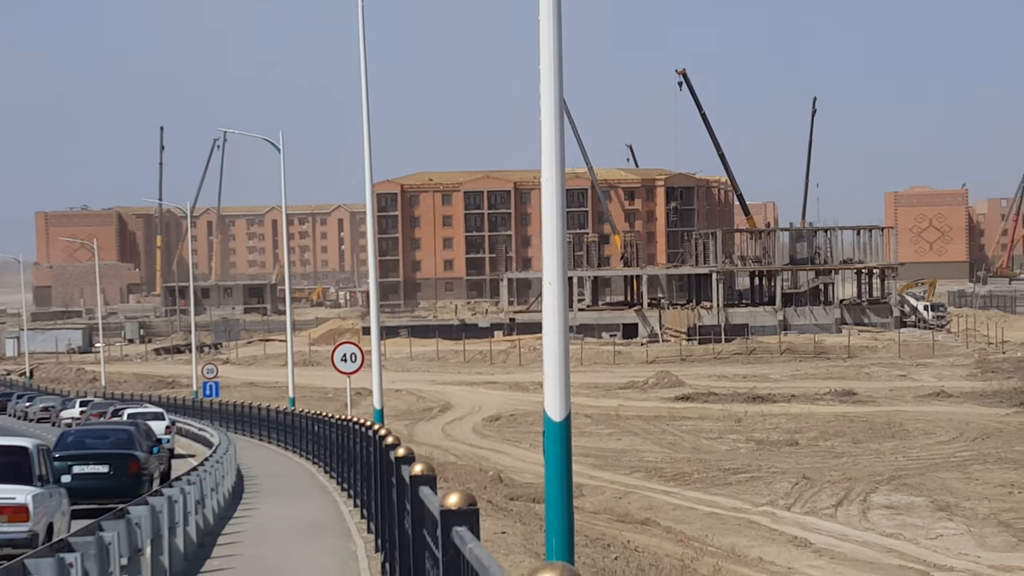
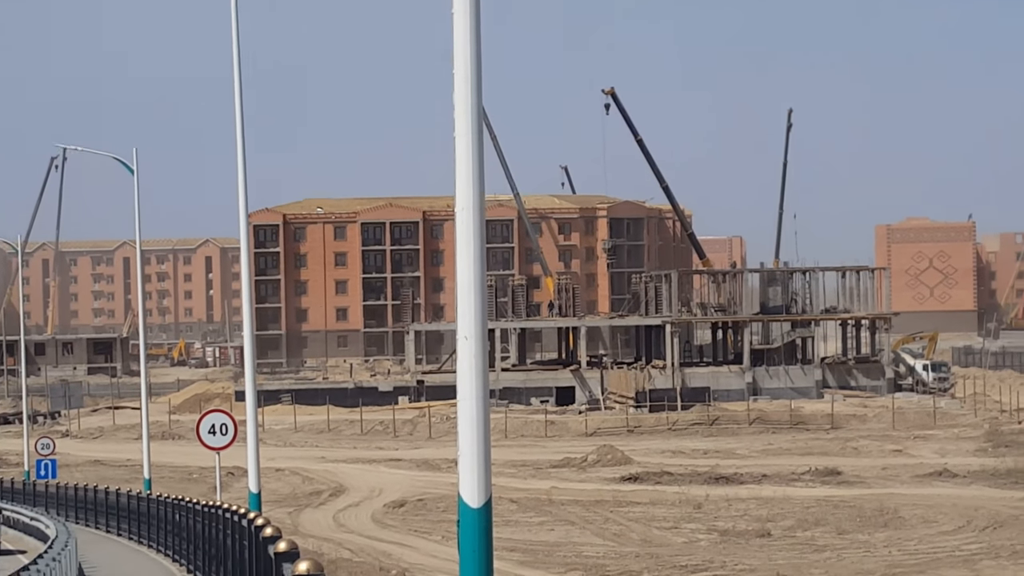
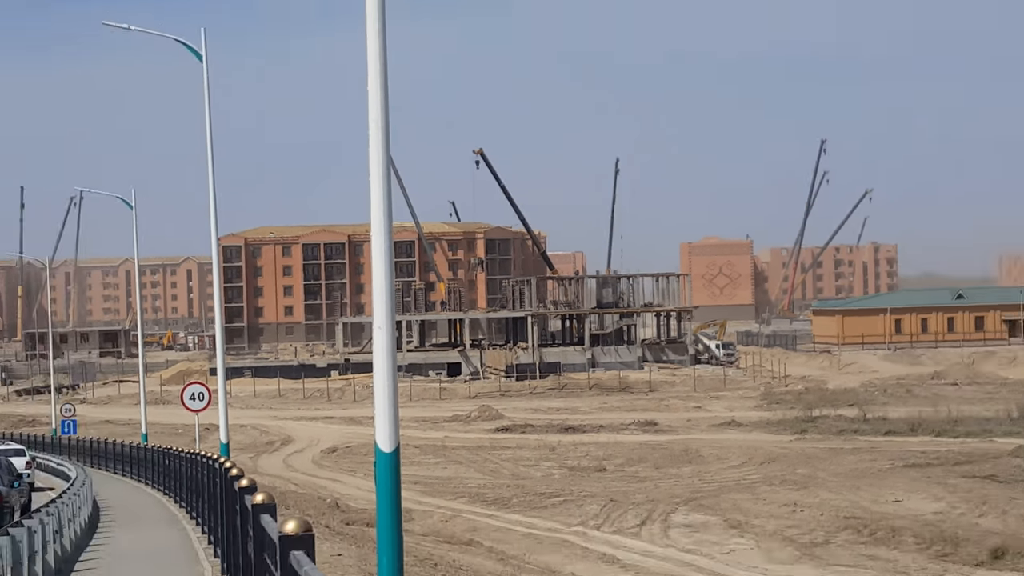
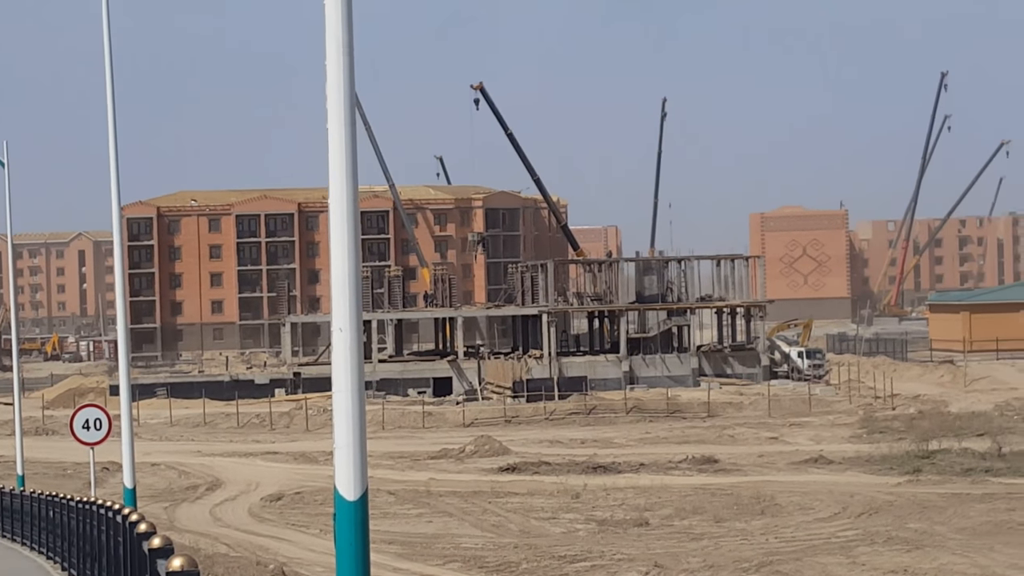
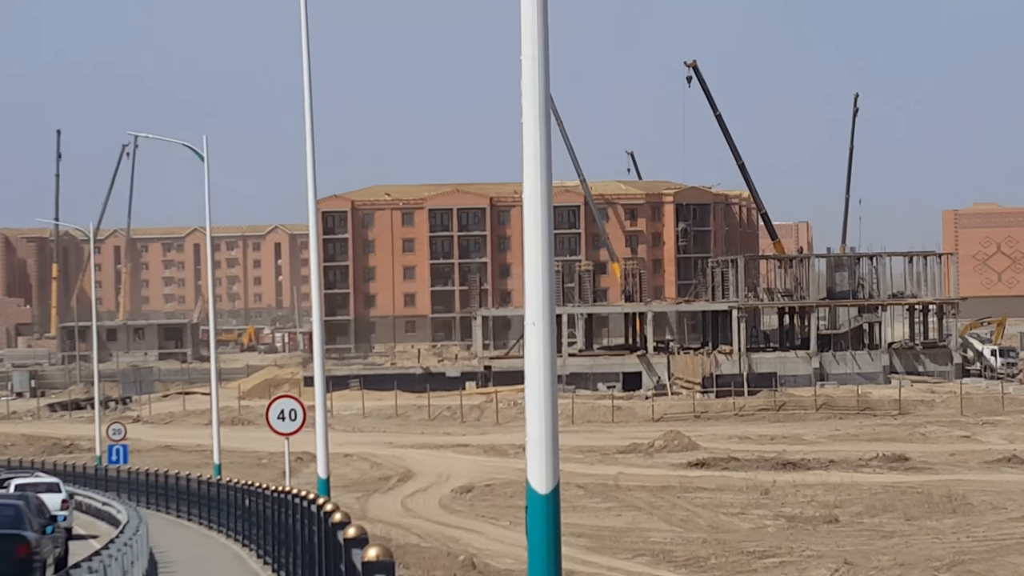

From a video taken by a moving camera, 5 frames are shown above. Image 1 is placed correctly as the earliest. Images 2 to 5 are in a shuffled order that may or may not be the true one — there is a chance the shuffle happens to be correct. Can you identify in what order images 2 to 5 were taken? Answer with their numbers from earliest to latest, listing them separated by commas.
5, 2, 4, 3
